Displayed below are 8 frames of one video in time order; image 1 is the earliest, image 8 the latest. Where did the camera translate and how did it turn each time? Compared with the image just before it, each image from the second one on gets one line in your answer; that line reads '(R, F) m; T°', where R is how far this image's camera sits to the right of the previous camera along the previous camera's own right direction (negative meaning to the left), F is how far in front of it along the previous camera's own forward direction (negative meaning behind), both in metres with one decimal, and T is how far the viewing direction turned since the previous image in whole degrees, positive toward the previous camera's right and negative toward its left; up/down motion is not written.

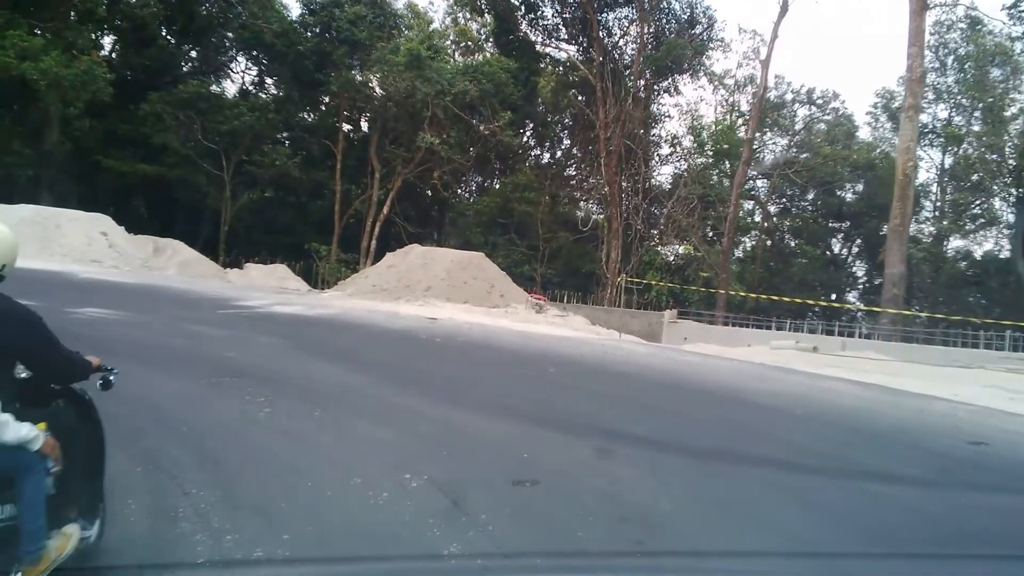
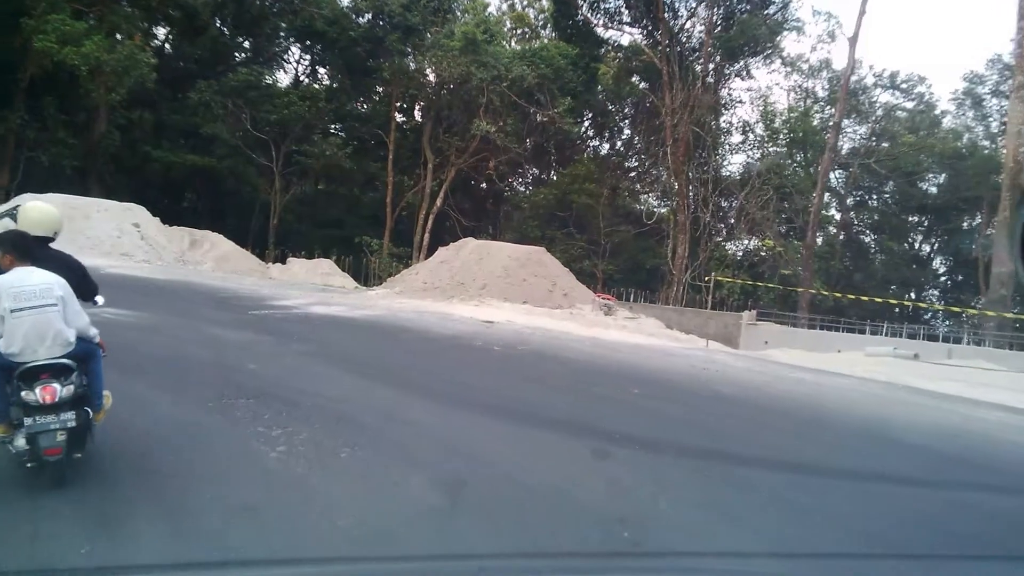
(-0.2, +1.7) m; -3°
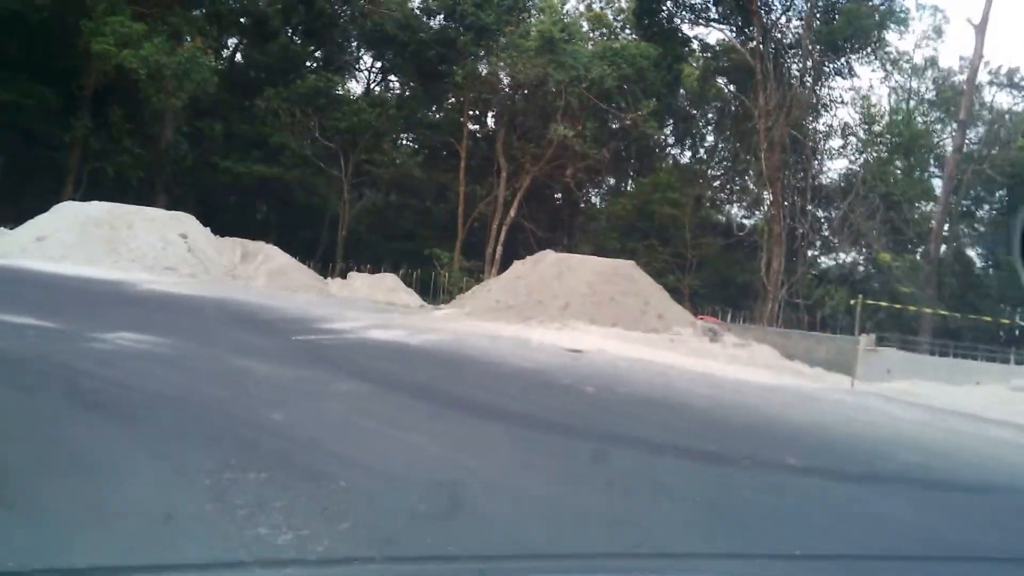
(-0.2, +2.0) m; -4°
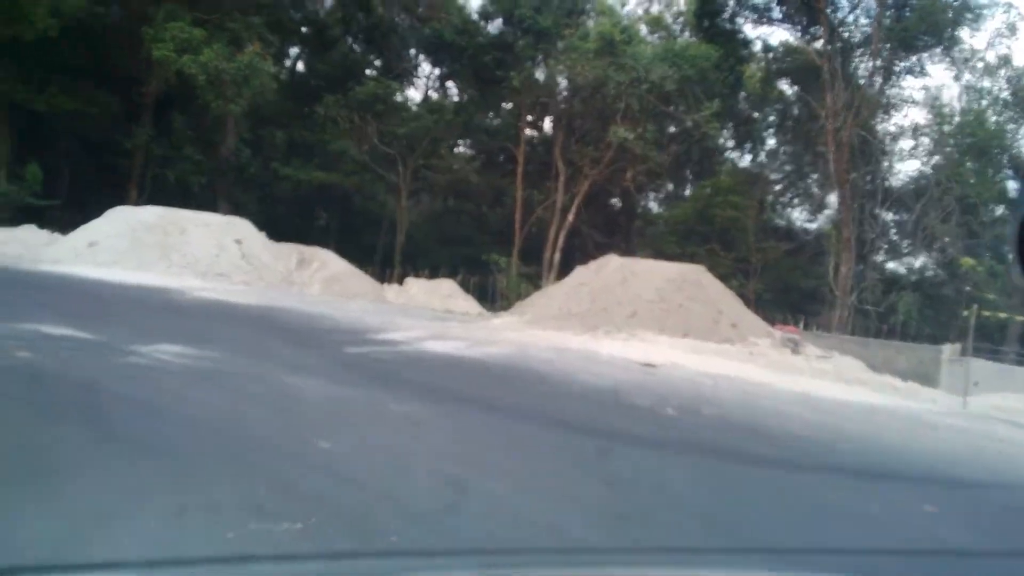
(-0.1, +0.6) m; -3°
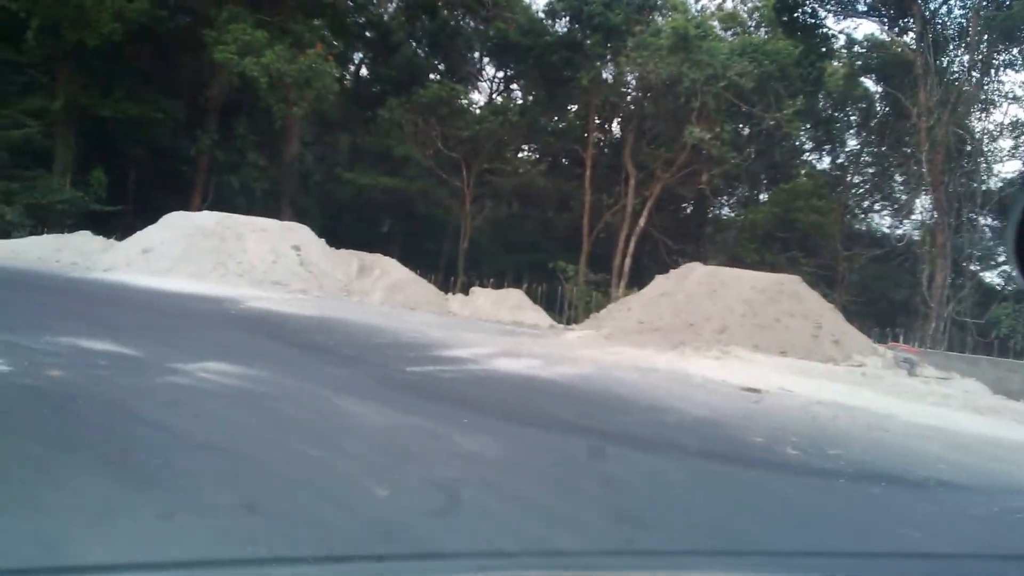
(-0.2, +1.1) m; -4°
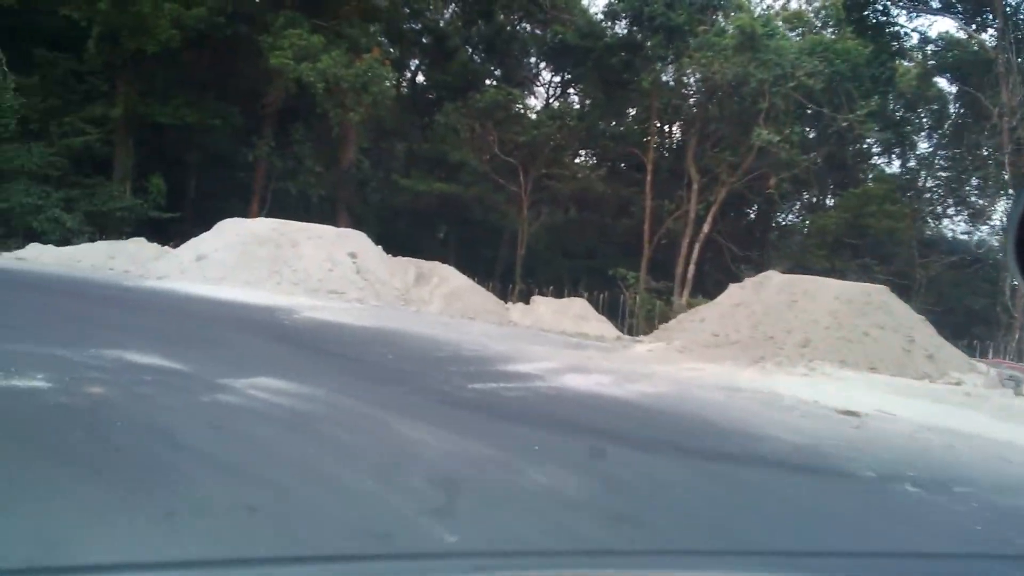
(-0.1, +0.7) m; -3°
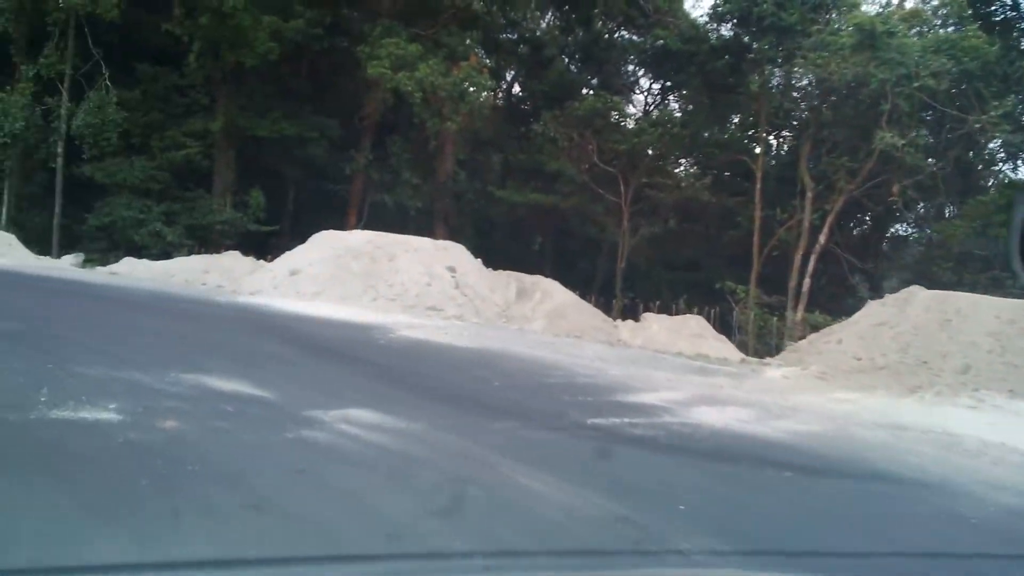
(-0.2, +1.0) m; -6°
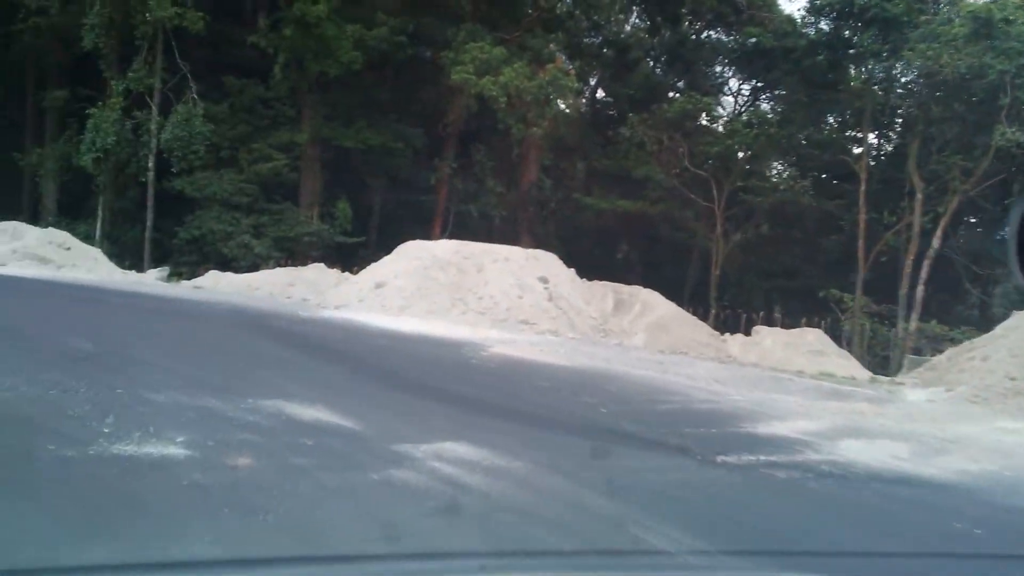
(-0.2, +0.9) m; -5°
